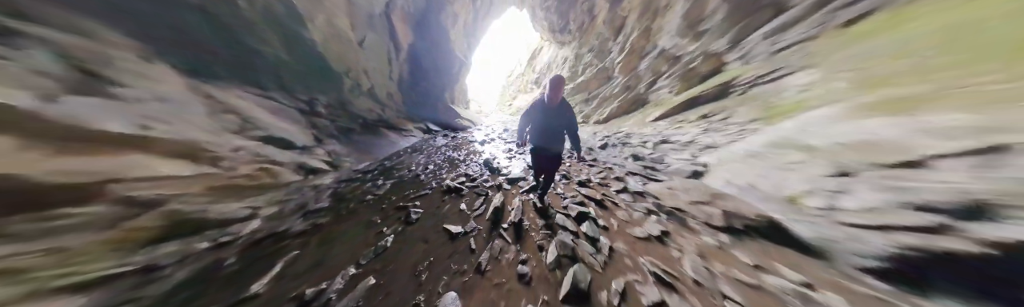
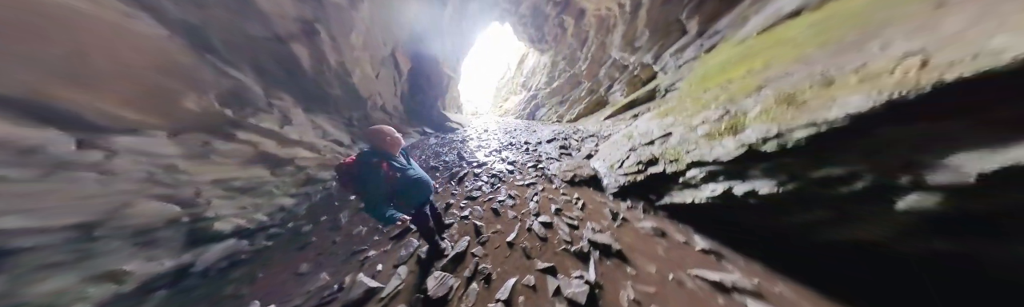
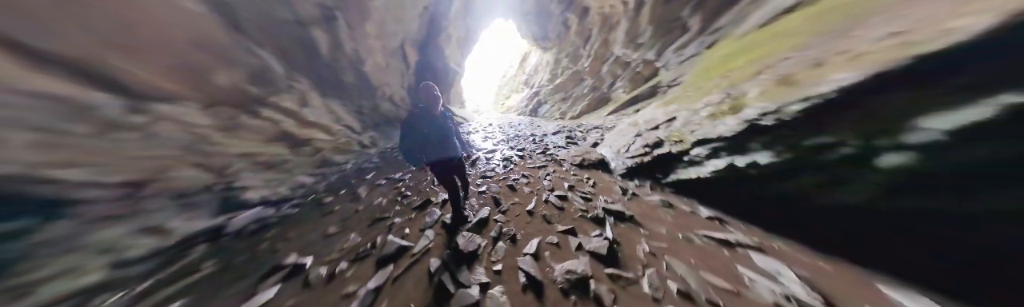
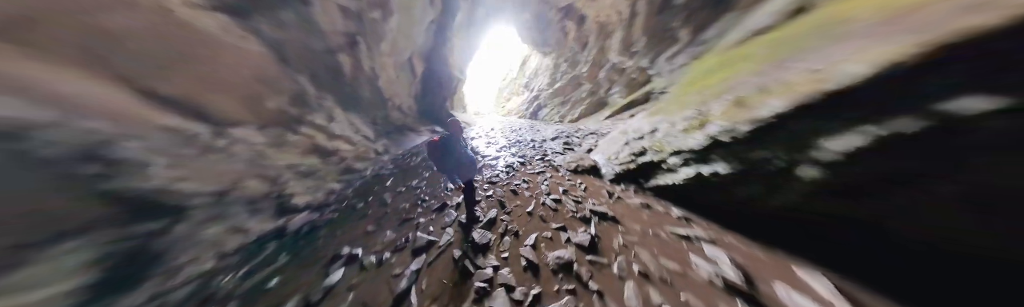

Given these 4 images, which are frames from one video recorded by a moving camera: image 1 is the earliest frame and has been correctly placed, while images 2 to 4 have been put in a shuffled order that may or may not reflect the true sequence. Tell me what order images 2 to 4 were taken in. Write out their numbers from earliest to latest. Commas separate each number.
3, 2, 4
